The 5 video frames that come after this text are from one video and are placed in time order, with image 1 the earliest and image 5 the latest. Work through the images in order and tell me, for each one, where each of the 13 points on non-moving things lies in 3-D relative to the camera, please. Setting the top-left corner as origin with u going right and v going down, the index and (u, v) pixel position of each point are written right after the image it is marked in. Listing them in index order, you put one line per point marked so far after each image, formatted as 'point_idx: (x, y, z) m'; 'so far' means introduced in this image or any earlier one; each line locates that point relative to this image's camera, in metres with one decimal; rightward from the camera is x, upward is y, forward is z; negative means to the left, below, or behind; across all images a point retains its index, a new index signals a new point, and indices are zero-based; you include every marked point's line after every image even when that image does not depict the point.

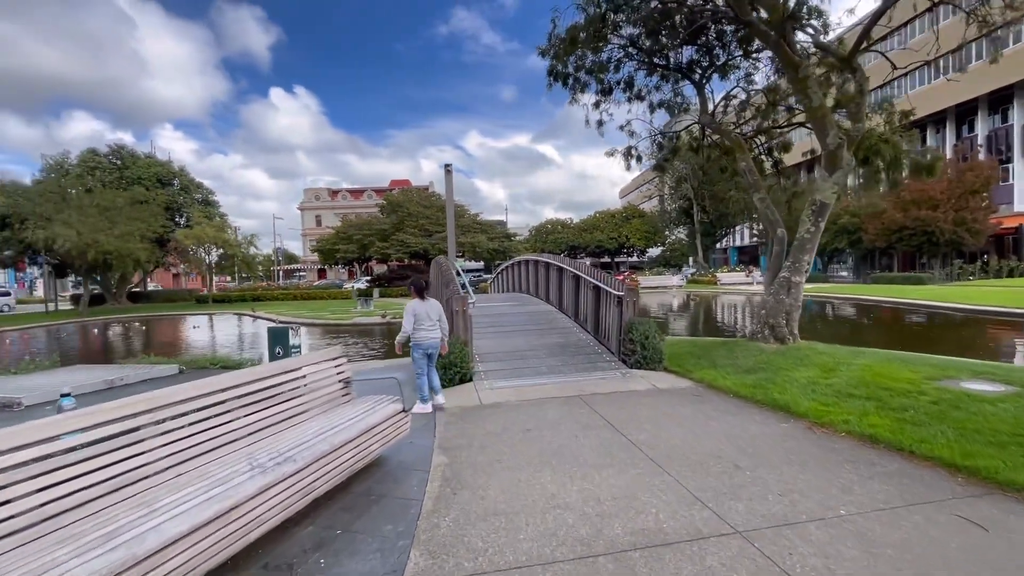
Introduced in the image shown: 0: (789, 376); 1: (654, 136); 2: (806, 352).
0: (+3.8, -1.2, +6.6) m
1: (+3.8, +4.1, +13.0) m
2: (+4.7, -1.0, +7.7) m
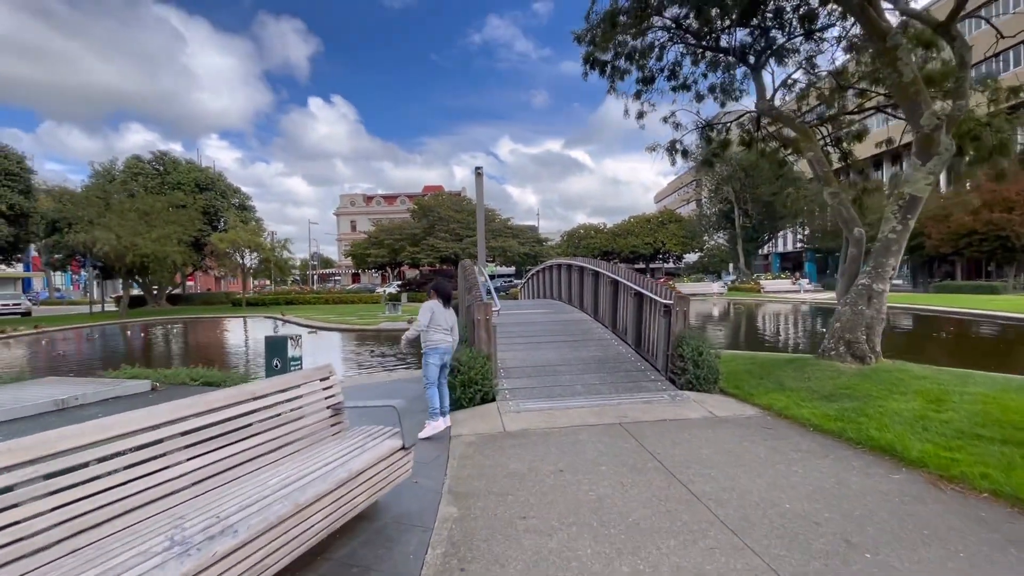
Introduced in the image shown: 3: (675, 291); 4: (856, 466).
0: (+4.1, -1.3, +5.3) m
1: (+4.6, +3.9, +11.8) m
2: (+5.1, -1.1, +6.3) m
3: (+2.4, -0.1, +7.0) m
4: (+3.0, -1.6, +4.2) m
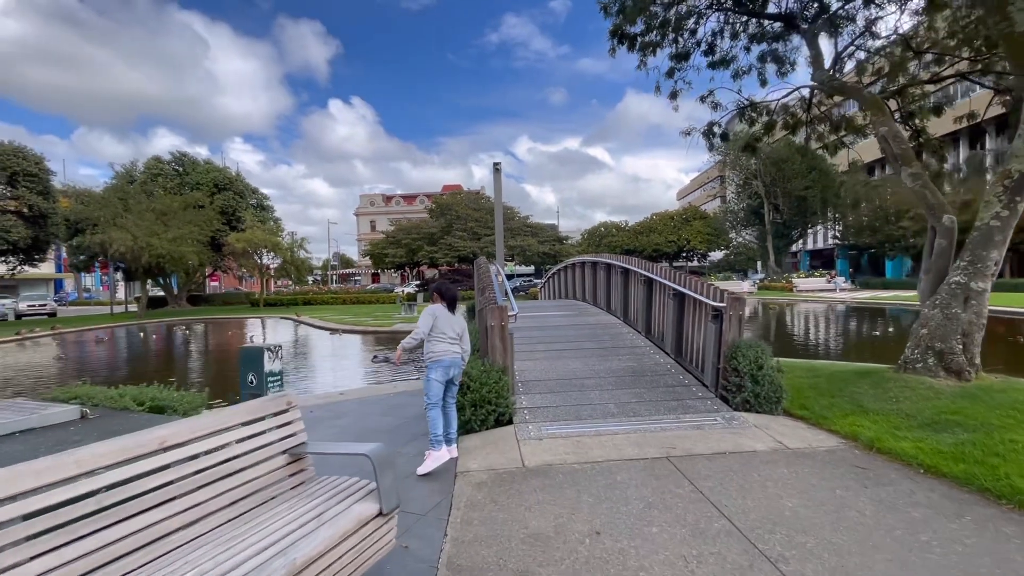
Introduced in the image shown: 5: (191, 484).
0: (+4.3, -1.3, +4.1) m
1: (+5.0, +3.9, +10.5) m
2: (+5.3, -1.1, +5.1) m
3: (+2.6, 0.0, +5.8) m
4: (+3.1, -1.6, +3.0) m
5: (-1.6, -1.0, +2.4) m
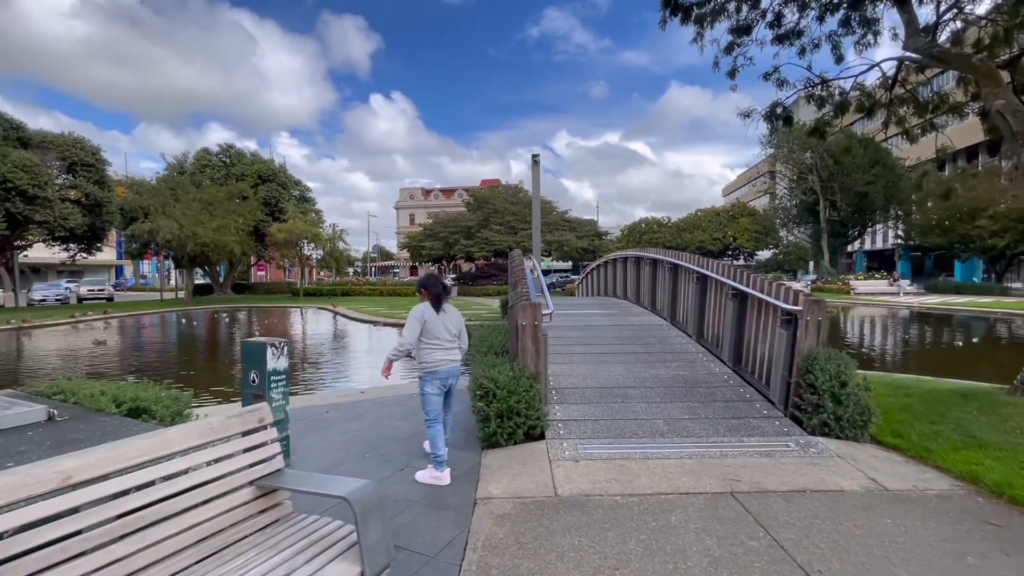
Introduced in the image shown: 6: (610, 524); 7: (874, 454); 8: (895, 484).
0: (+4.5, -1.4, +3.1) m
1: (+5.8, +3.9, +9.4) m
2: (+5.6, -1.2, +4.0) m
3: (+3.0, -0.1, +4.9) m
4: (+3.2, -1.6, +2.1) m
5: (-1.5, -0.9, +1.8) m
6: (+0.7, -1.6, +3.3) m
7: (+3.3, -1.5, +4.4) m
8: (+3.0, -1.5, +3.8) m
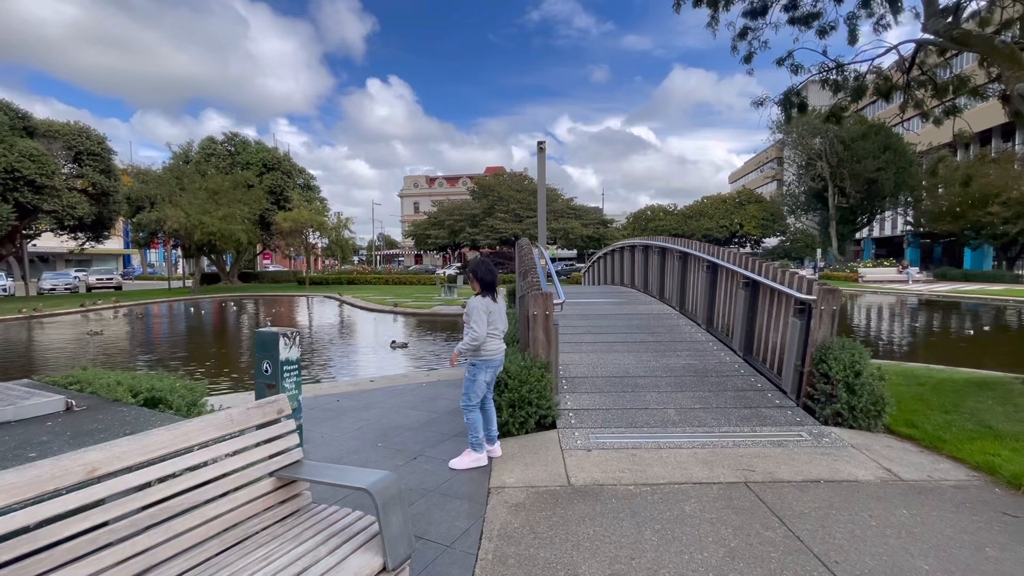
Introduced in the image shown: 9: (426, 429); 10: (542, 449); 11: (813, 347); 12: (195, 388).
0: (+4.6, -1.3, +3.0) m
1: (+5.9, +4.1, +9.2) m
2: (+5.7, -1.1, +3.9) m
3: (+3.1, +0.1, +4.8) m
4: (+3.3, -1.5, +2.1) m
5: (-1.4, -0.9, +1.8) m
6: (+0.8, -1.5, +3.3) m
7: (+3.4, -1.4, +4.3) m
8: (+3.1, -1.5, +3.8) m
9: (-0.9, -1.5, +5.1) m
10: (+0.3, -1.4, +4.3) m
11: (+3.0, -0.6, +4.9) m
12: (-2.7, -0.9, +4.2) m
